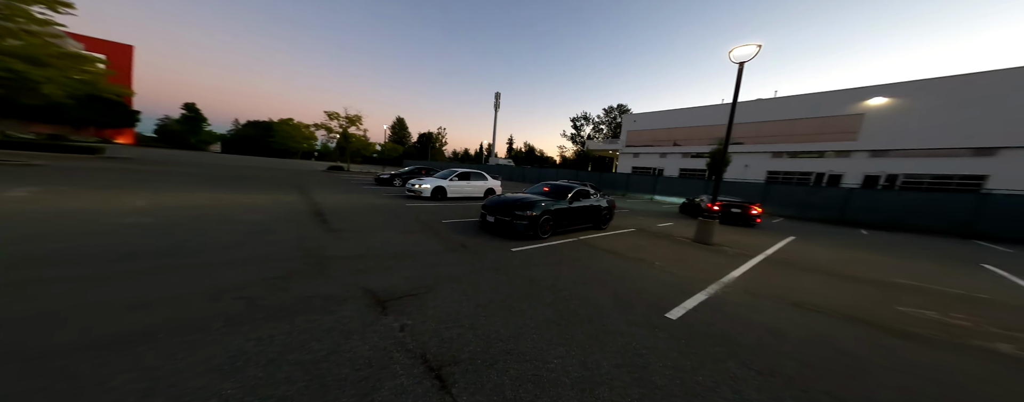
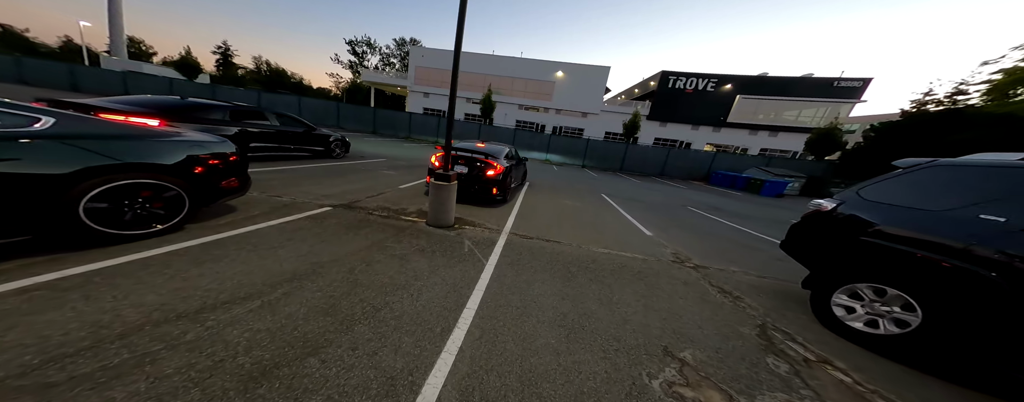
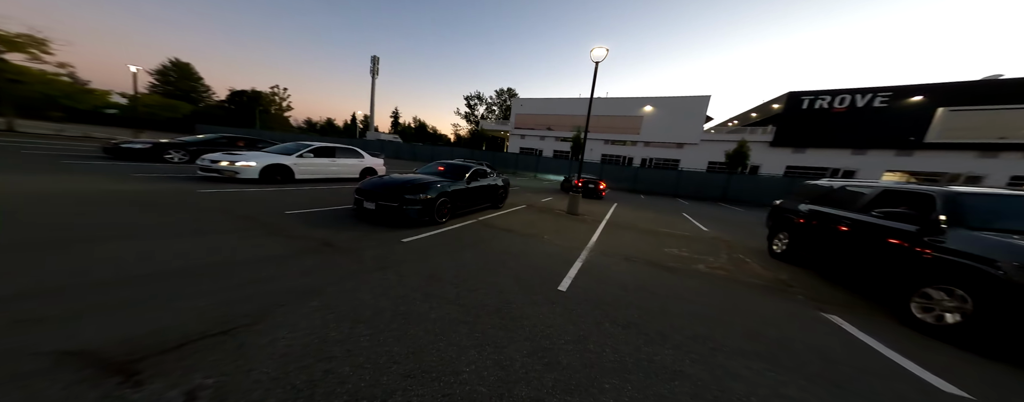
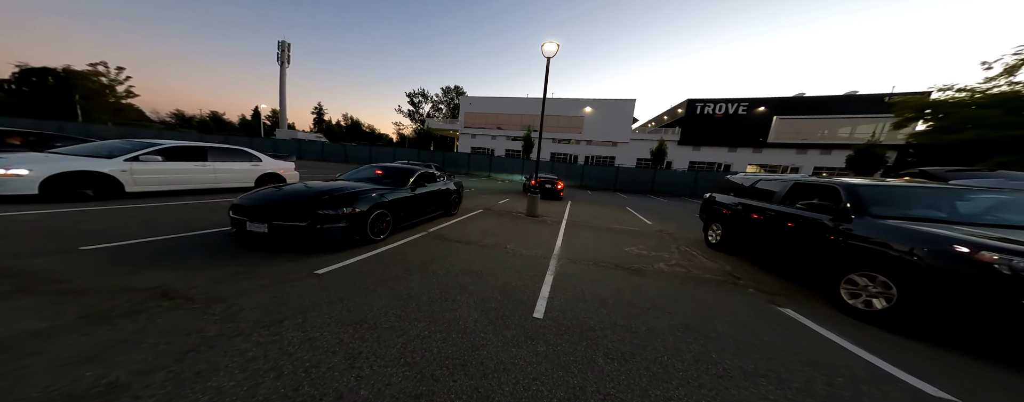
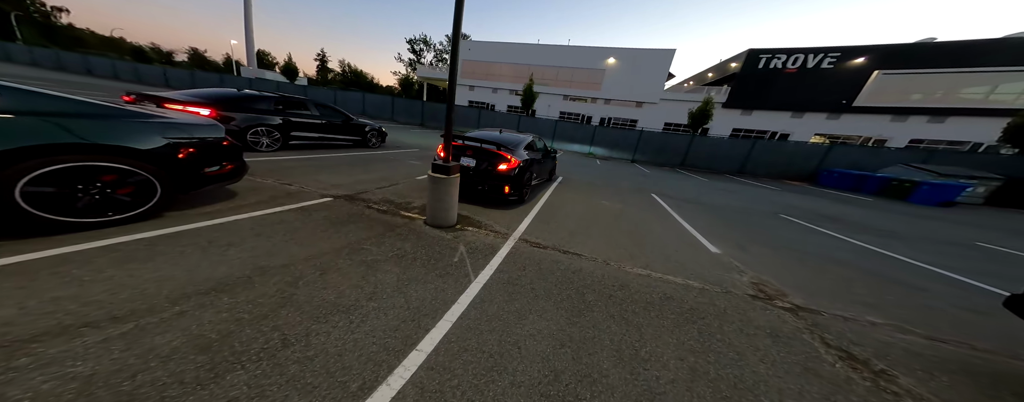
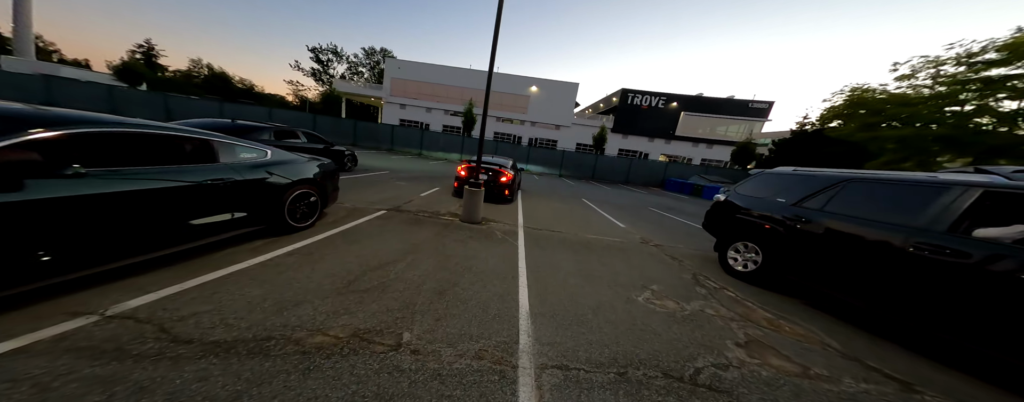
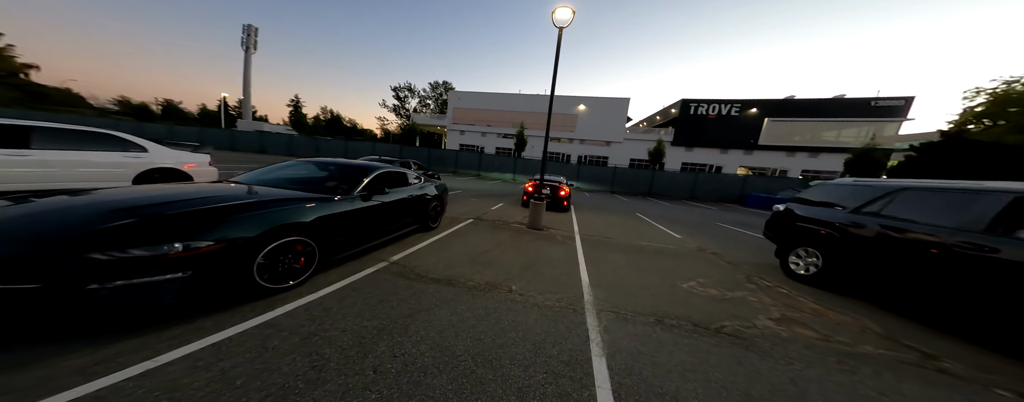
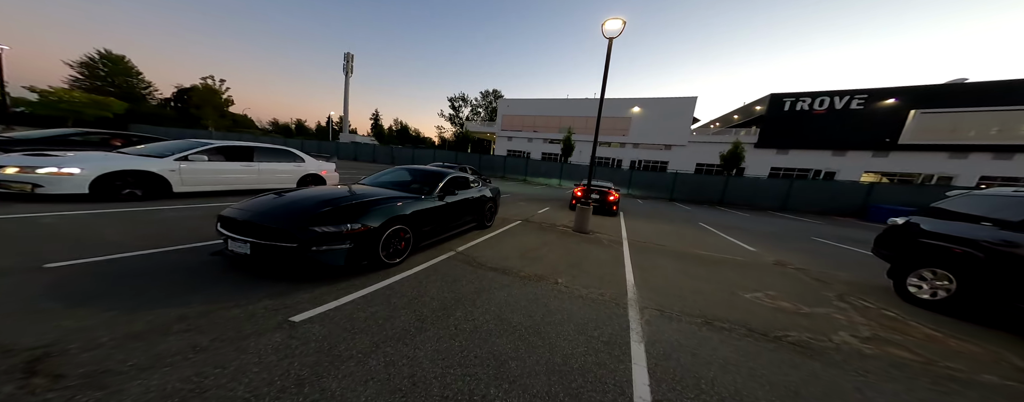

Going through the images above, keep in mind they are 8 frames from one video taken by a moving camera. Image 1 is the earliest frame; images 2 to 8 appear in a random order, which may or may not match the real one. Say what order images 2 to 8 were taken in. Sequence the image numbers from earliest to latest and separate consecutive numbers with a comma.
3, 4, 8, 7, 6, 2, 5
